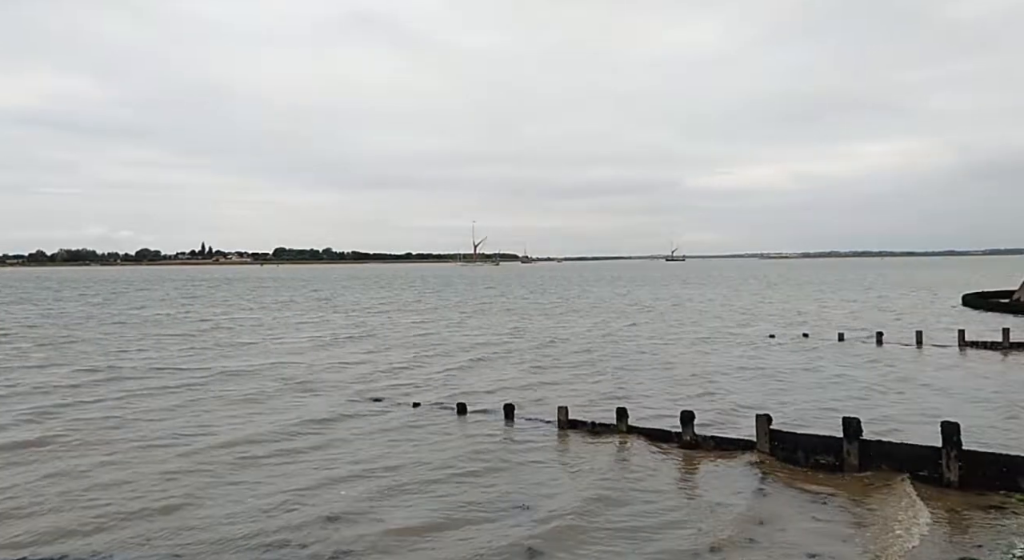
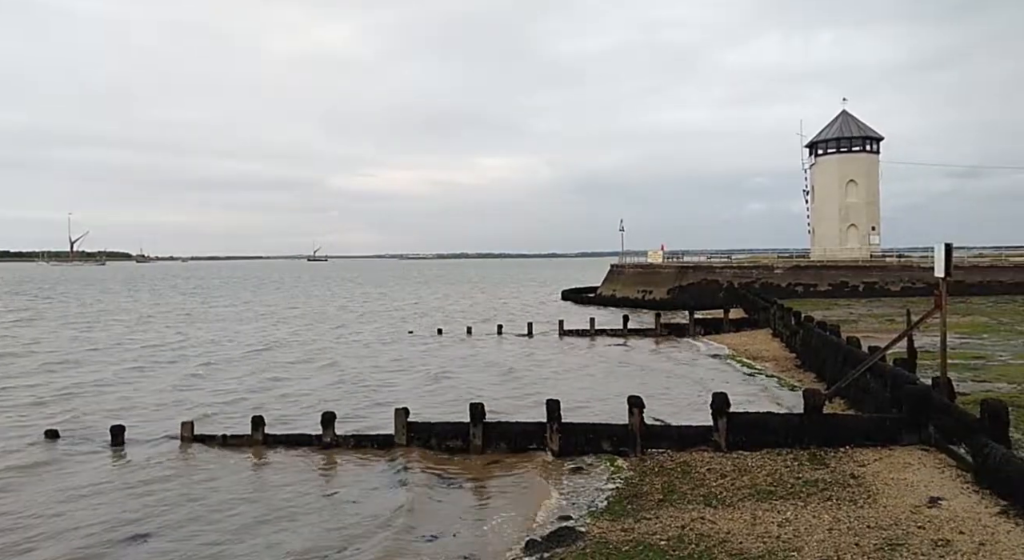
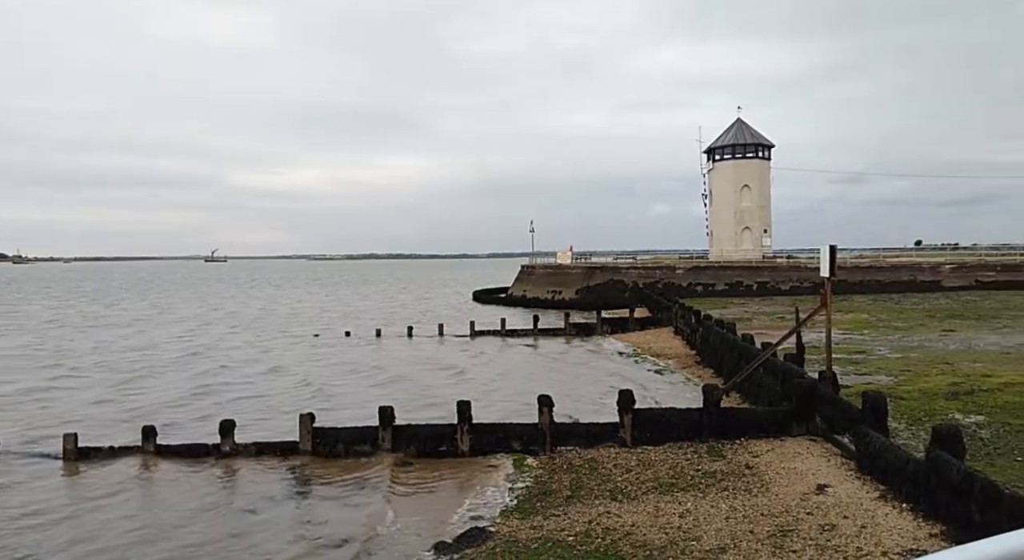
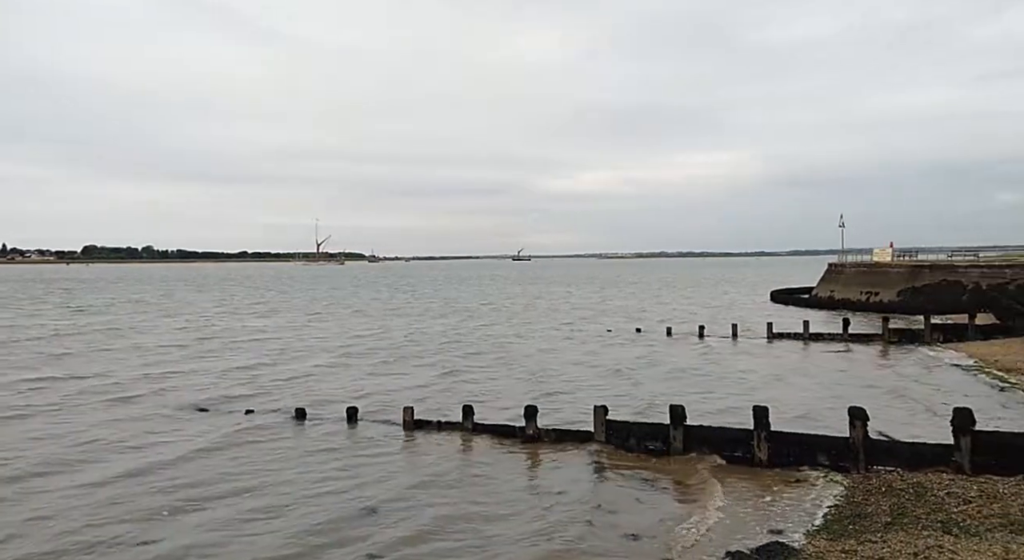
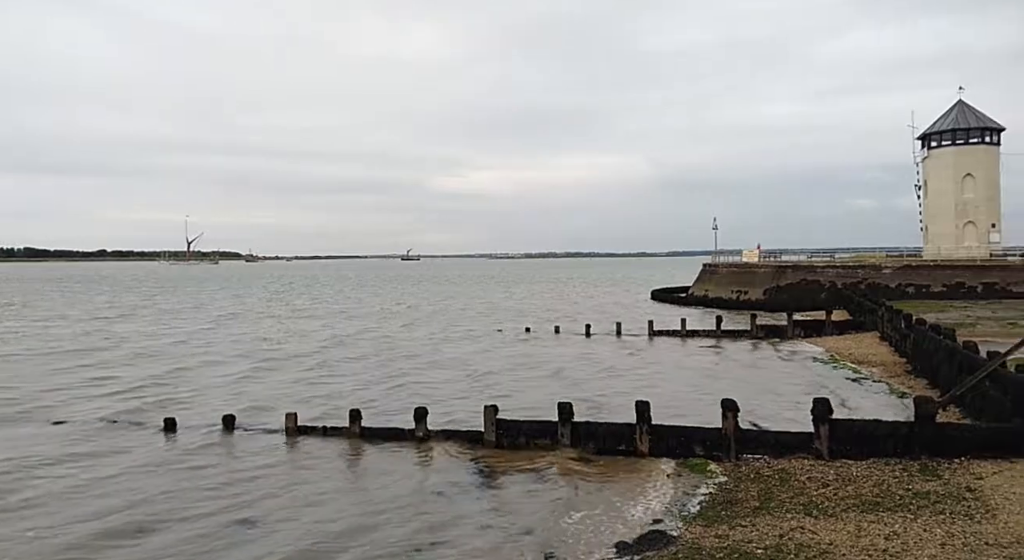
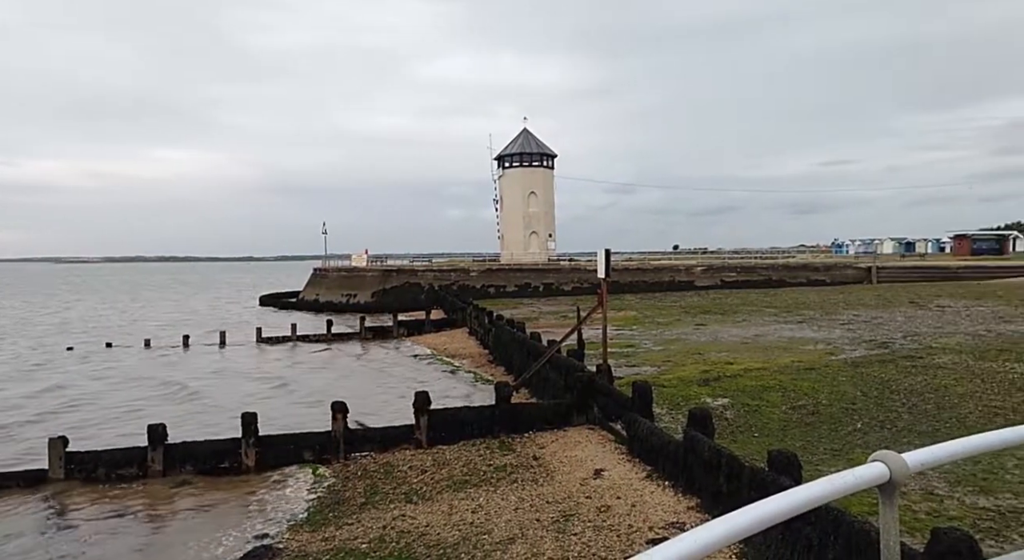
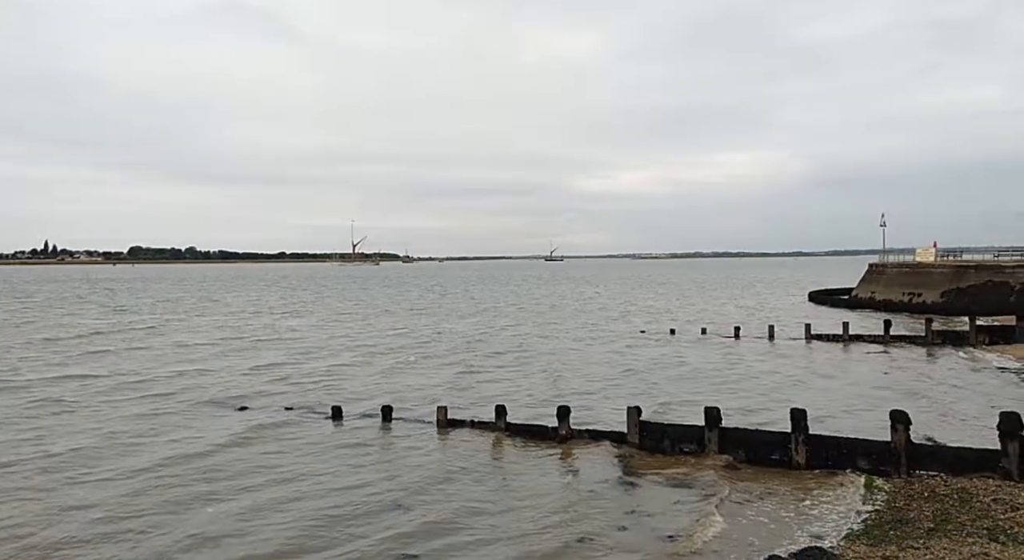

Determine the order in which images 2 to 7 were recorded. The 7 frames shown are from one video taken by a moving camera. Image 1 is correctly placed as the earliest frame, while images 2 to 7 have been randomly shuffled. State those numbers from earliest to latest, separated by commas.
7, 4, 5, 2, 3, 6
